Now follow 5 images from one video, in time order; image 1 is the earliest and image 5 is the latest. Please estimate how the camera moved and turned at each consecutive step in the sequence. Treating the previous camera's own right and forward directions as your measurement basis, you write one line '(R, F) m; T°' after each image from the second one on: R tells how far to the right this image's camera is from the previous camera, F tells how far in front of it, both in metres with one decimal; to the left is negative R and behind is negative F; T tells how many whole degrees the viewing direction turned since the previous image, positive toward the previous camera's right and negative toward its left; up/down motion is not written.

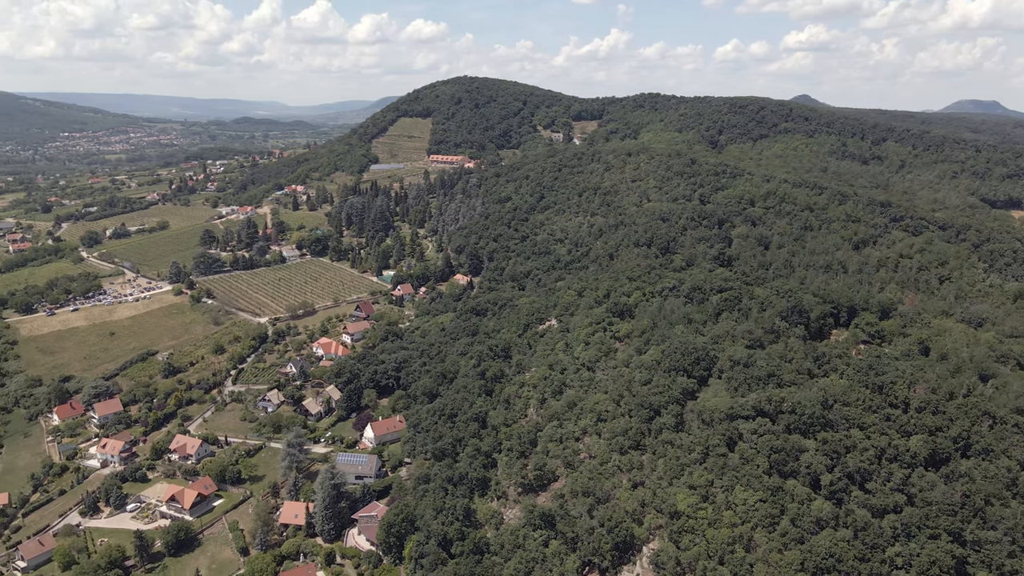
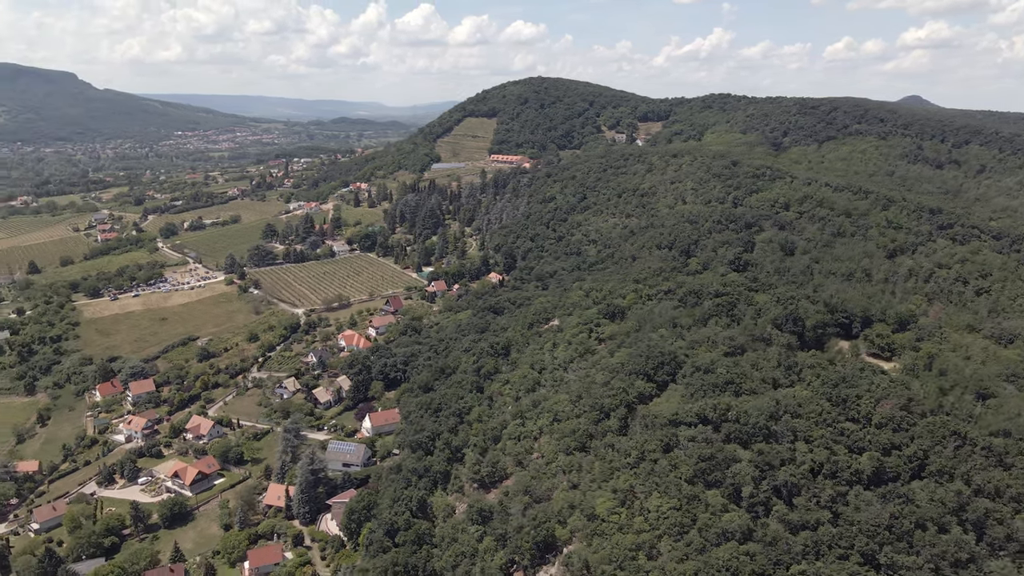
(+5.6, +0.2) m; -7°
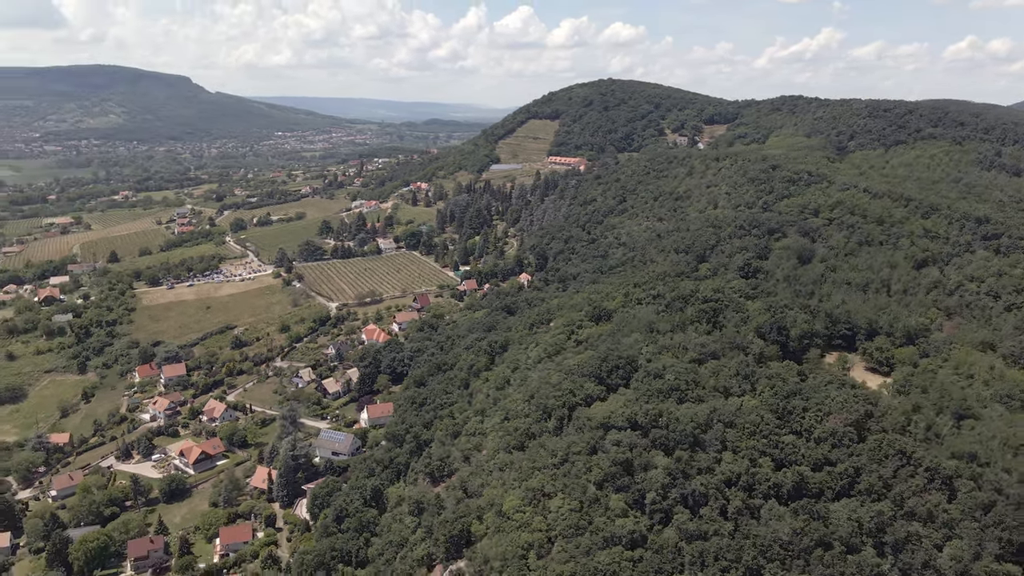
(+5.7, 0.0) m; -7°
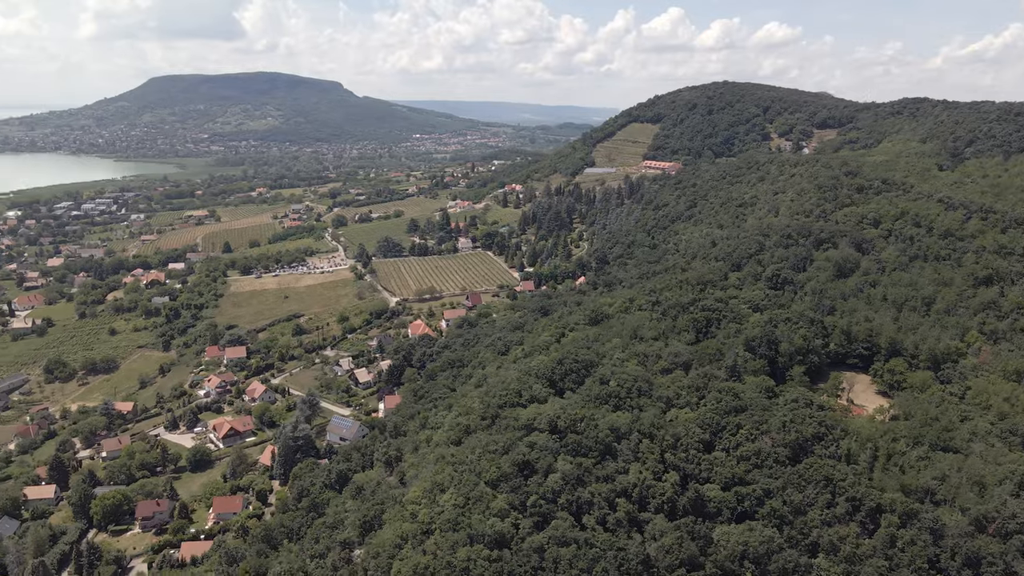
(+7.5, +0.4) m; -10°
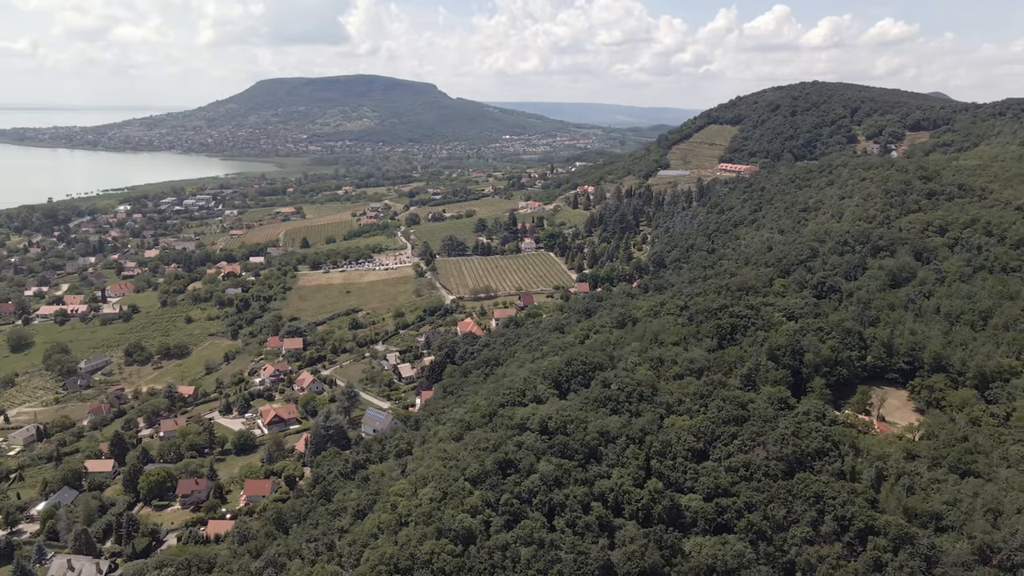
(+3.4, +0.1) m; -7°
